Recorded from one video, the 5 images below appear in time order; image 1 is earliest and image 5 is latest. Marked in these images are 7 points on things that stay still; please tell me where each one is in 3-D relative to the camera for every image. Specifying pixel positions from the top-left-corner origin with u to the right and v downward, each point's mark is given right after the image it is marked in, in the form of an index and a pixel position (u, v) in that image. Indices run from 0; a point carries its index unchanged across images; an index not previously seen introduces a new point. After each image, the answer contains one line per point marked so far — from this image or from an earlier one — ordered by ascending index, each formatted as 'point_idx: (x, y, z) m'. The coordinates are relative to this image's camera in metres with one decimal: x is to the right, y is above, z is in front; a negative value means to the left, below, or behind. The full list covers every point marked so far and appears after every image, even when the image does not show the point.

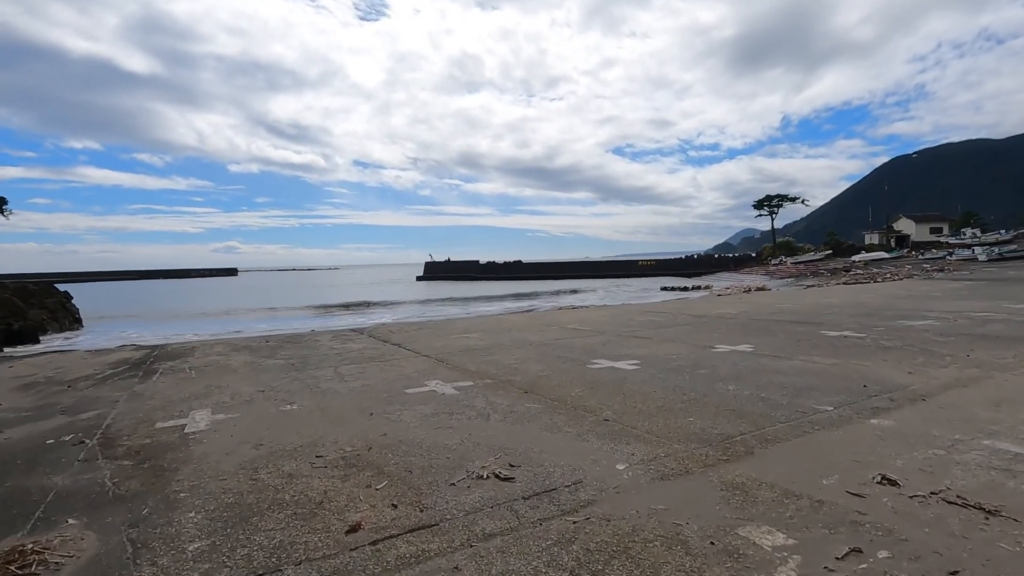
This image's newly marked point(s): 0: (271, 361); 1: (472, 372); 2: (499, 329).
0: (-3.0, -0.9, +6.6) m
1: (-0.4, -0.9, +5.5) m
2: (-0.2, -0.7, +9.2) m
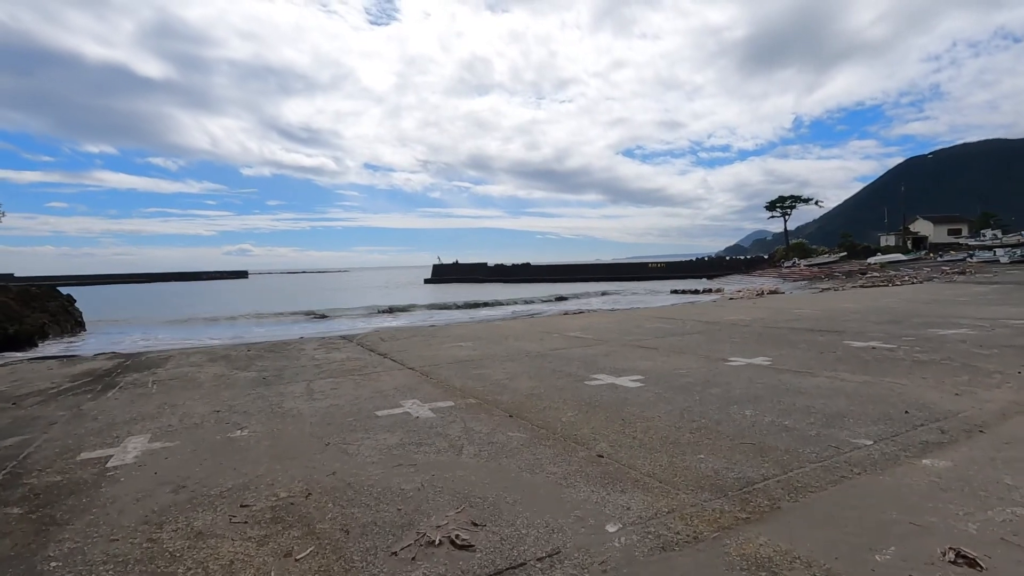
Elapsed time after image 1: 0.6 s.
0: (-3.1, -1.0, +6.1) m
1: (-0.5, -0.9, +4.9) m
2: (-0.3, -0.8, +8.6) m
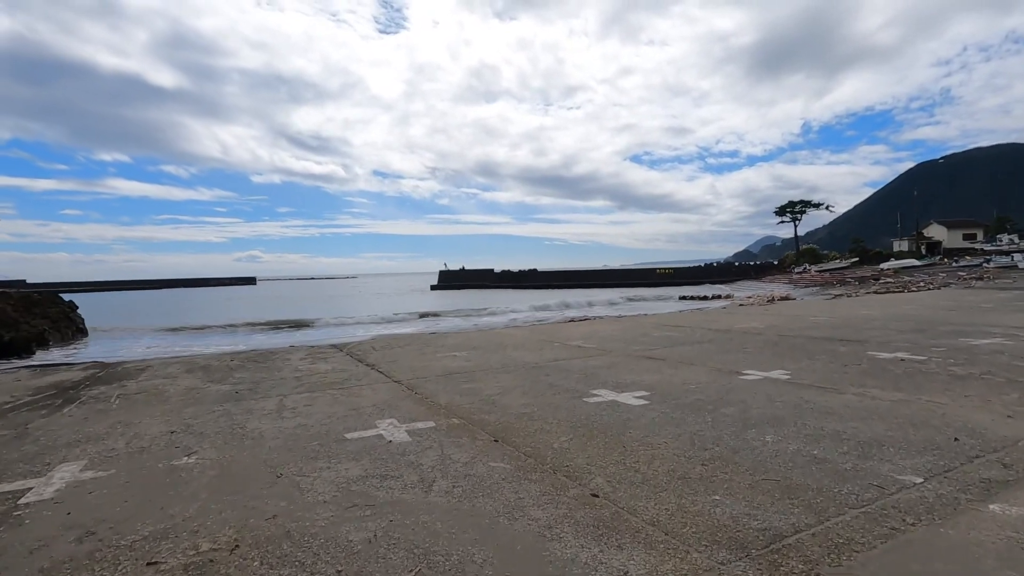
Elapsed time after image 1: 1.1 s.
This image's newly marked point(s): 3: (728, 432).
0: (-3.1, -1.0, +5.7) m
1: (-0.6, -1.0, +4.4) m
2: (-0.3, -0.9, +8.2) m
3: (+1.4, -0.9, +3.4) m
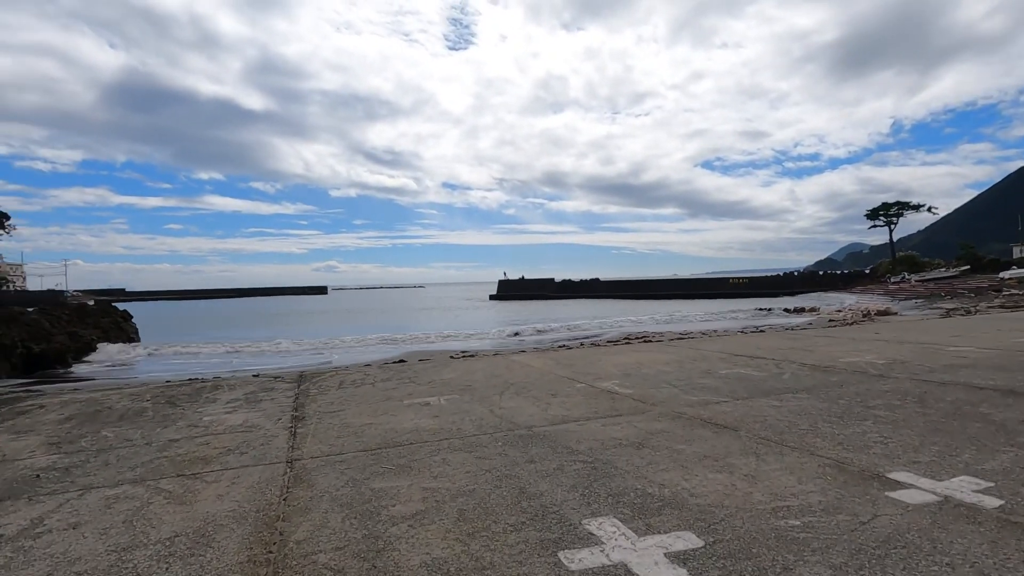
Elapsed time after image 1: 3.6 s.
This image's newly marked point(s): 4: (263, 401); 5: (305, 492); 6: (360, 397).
0: (-3.4, -1.2, +3.8) m
1: (-1.0, -1.1, +2.2) m
2: (-0.2, -1.1, +5.9) m
3: (+0.8, -1.0, +1.0) m
4: (-2.6, -1.2, +5.6) m
5: (-1.2, -1.1, +3.0) m
6: (-1.6, -1.1, +5.7) m
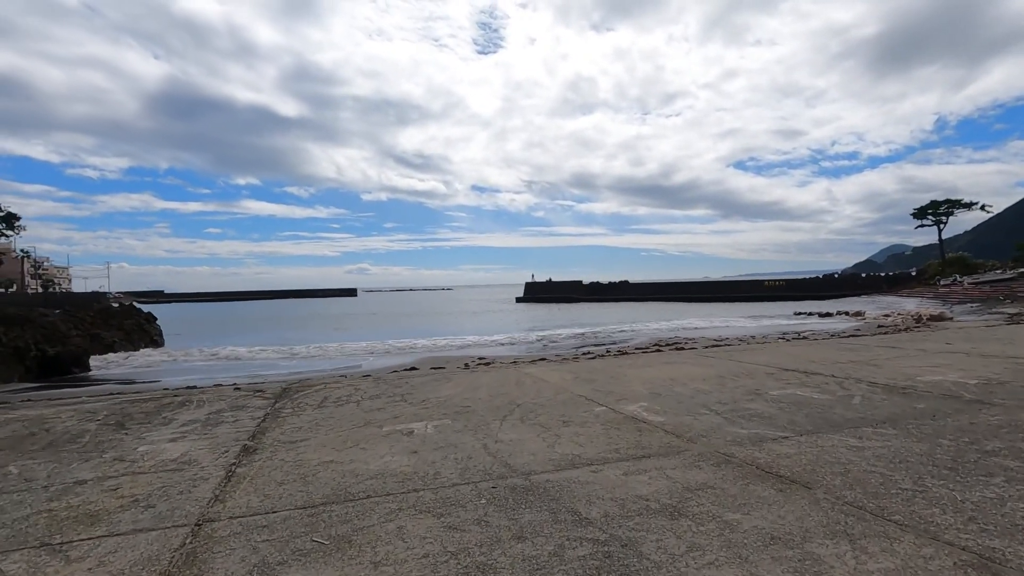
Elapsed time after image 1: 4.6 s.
0: (-3.4, -1.2, +3.0) m
1: (-1.1, -1.1, +1.3) m
2: (-0.2, -1.1, +4.9) m
3: (+0.6, -1.0, 0.0) m
4: (-2.6, -1.2, +4.8) m
5: (-1.3, -1.2, +2.1) m
6: (-1.6, -1.2, +4.8) m
